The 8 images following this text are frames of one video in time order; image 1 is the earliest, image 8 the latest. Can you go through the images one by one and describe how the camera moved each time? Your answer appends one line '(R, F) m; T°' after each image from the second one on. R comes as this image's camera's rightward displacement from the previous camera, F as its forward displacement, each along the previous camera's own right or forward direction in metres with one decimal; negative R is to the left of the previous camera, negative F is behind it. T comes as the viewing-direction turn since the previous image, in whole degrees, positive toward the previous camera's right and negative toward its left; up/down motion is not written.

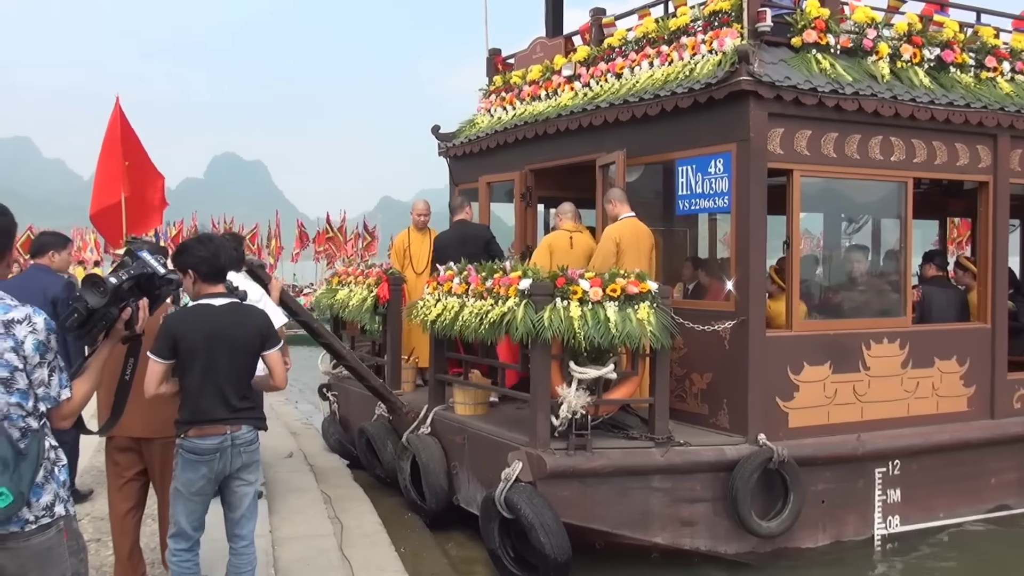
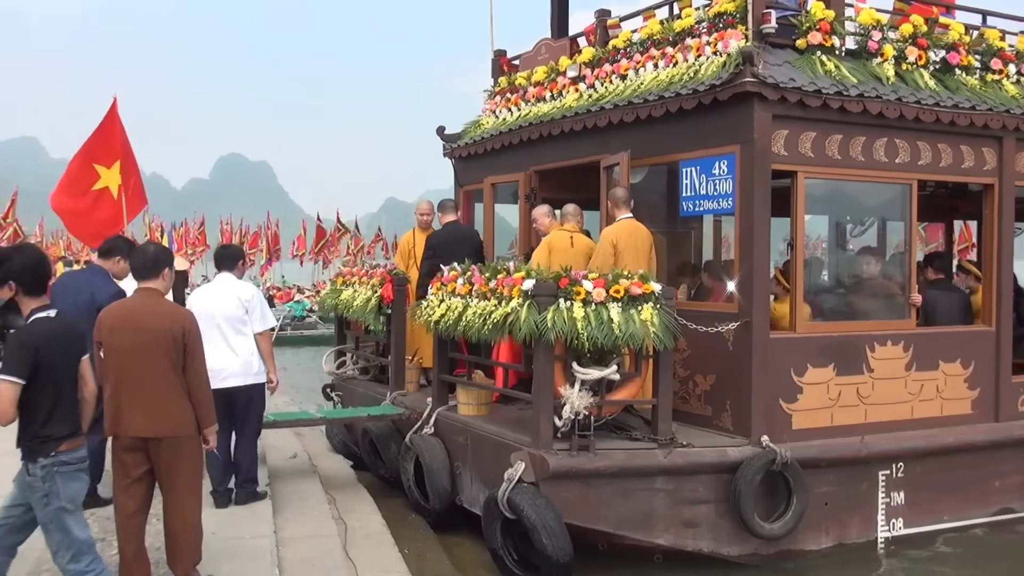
(0.0, 0.0) m; 0°
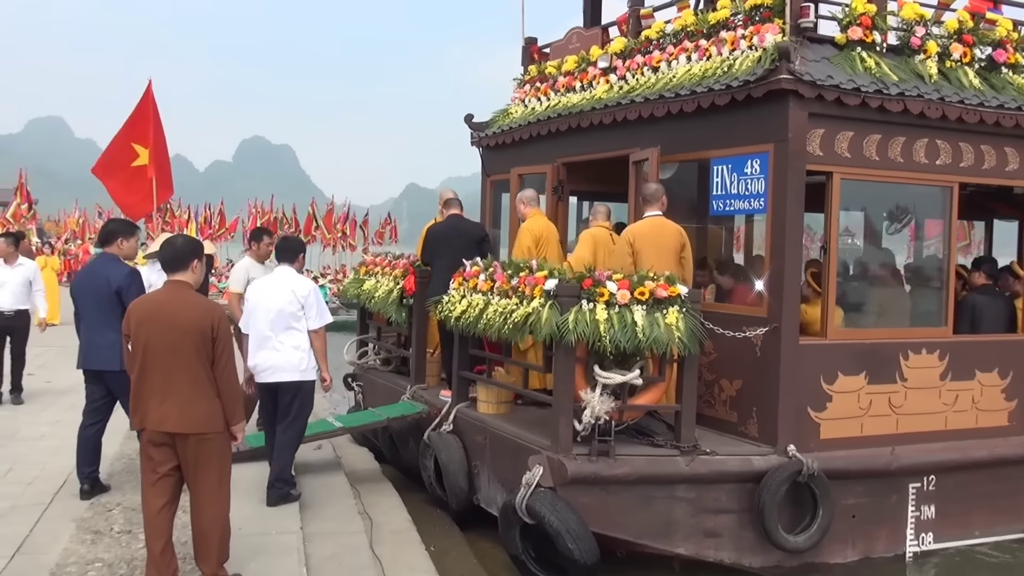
(0.0, +0.1) m; -2°
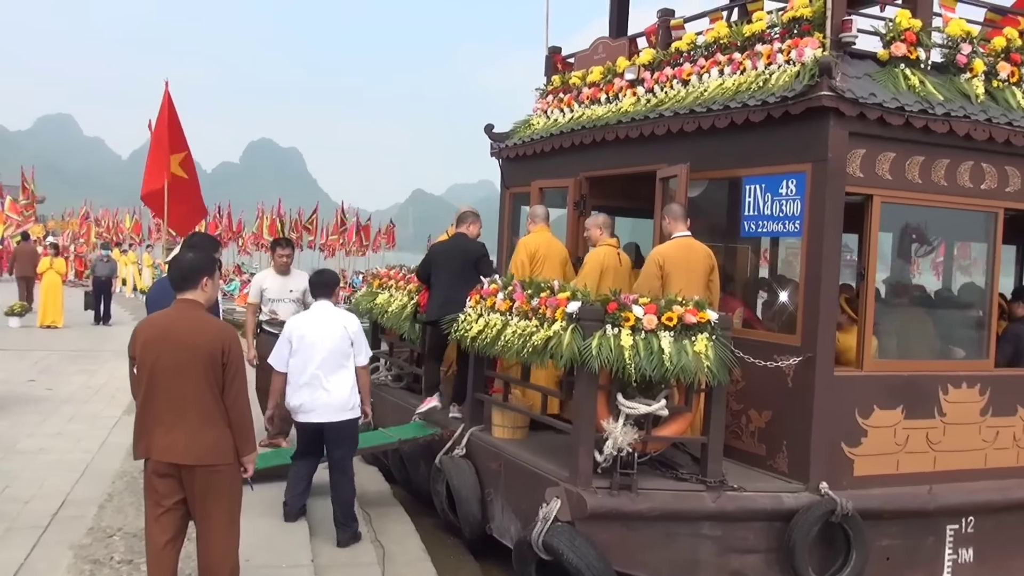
(0.0, +0.2) m; -1°
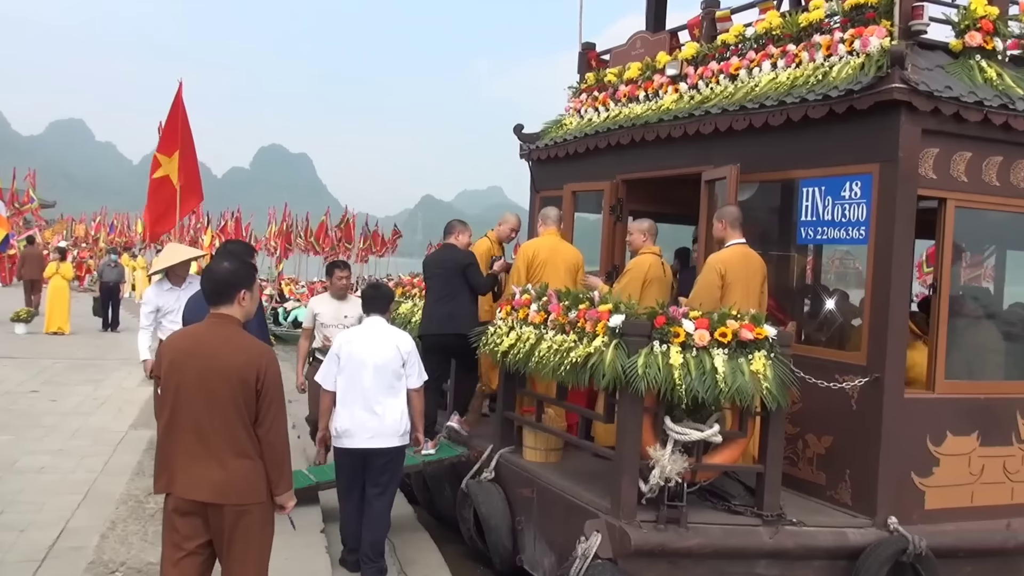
(-0.1, +0.4) m; -1°
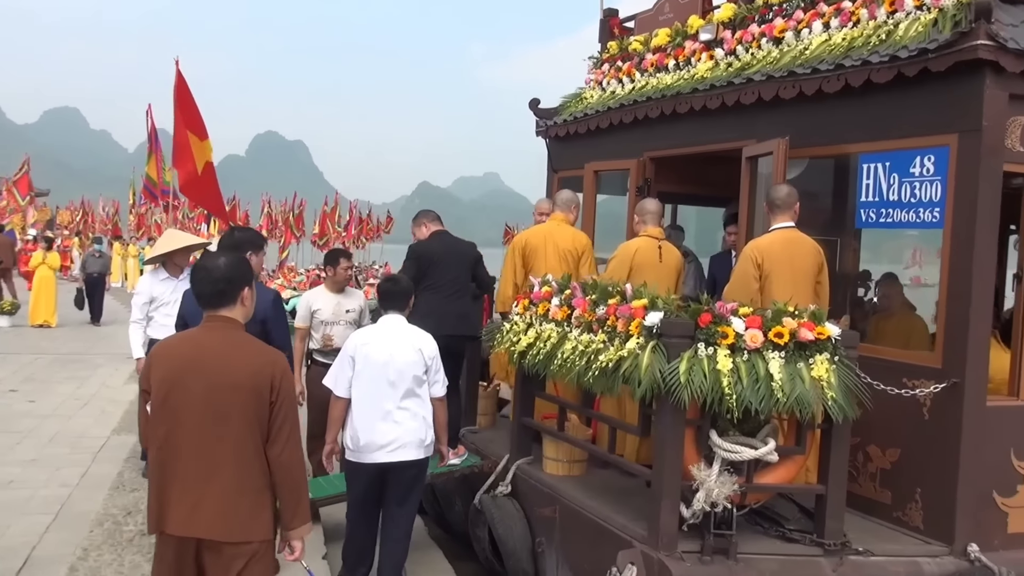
(0.0, +0.6) m; -1°
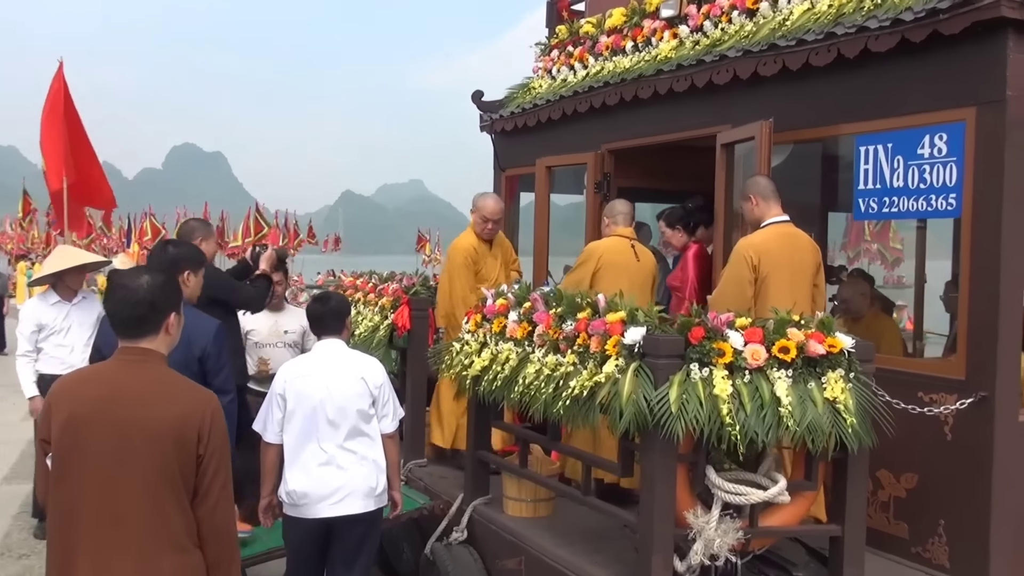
(0.0, +0.6) m; +3°
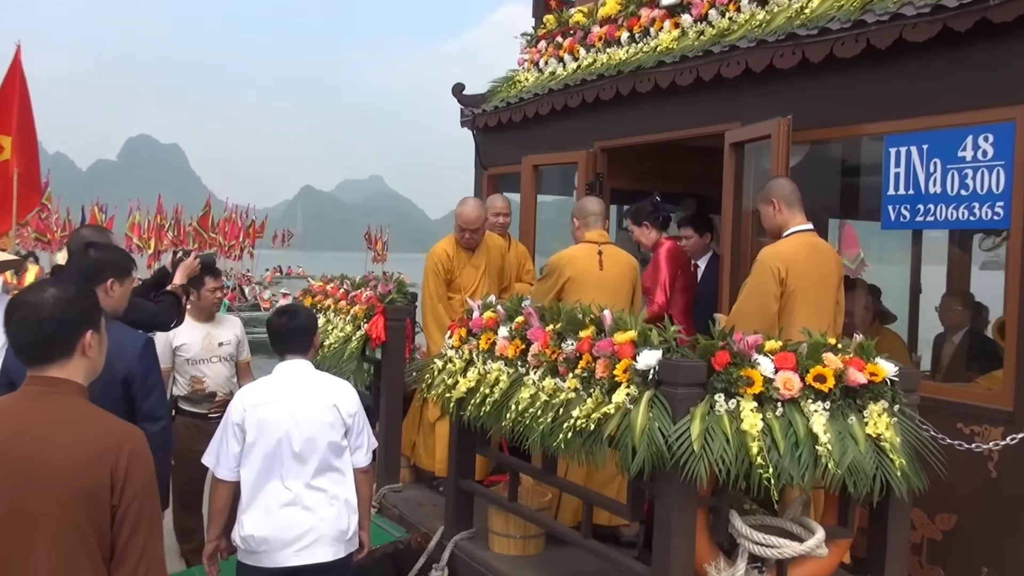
(-0.1, +0.4) m; +2°
